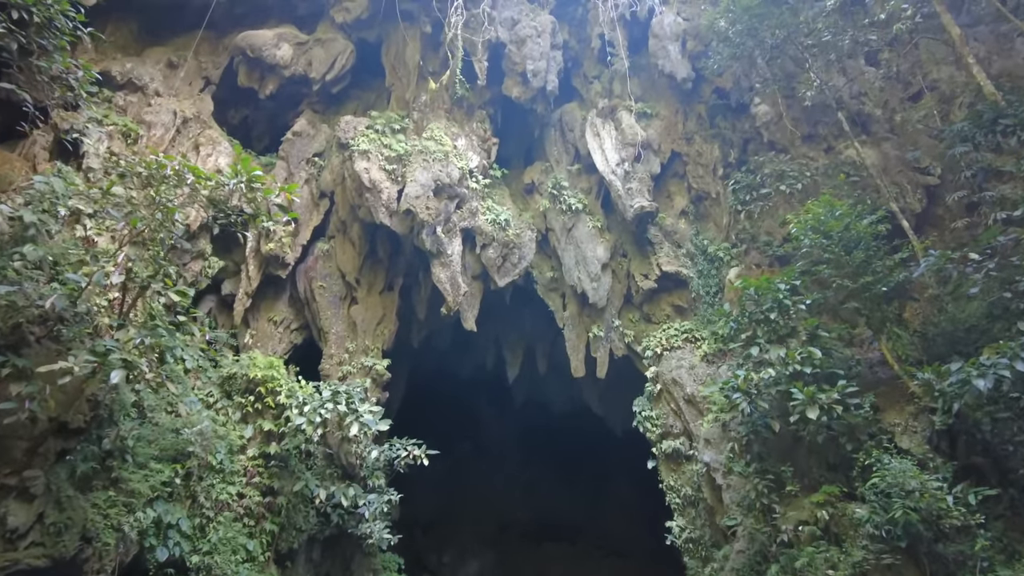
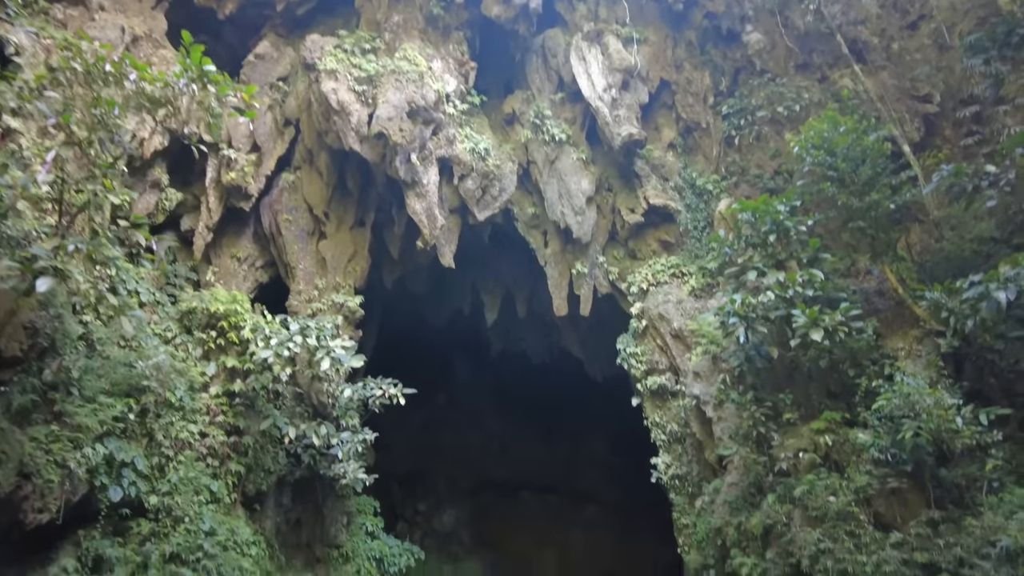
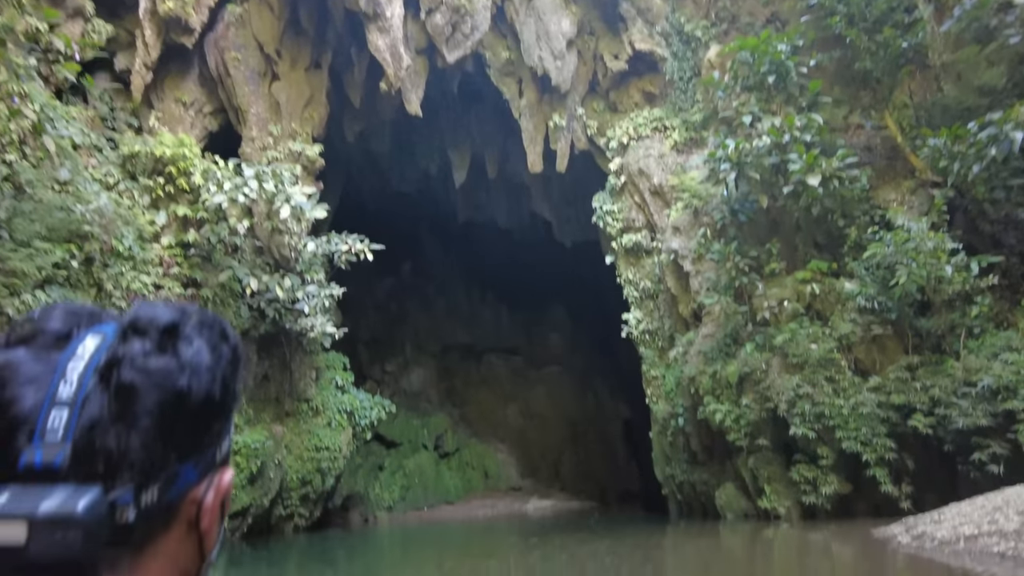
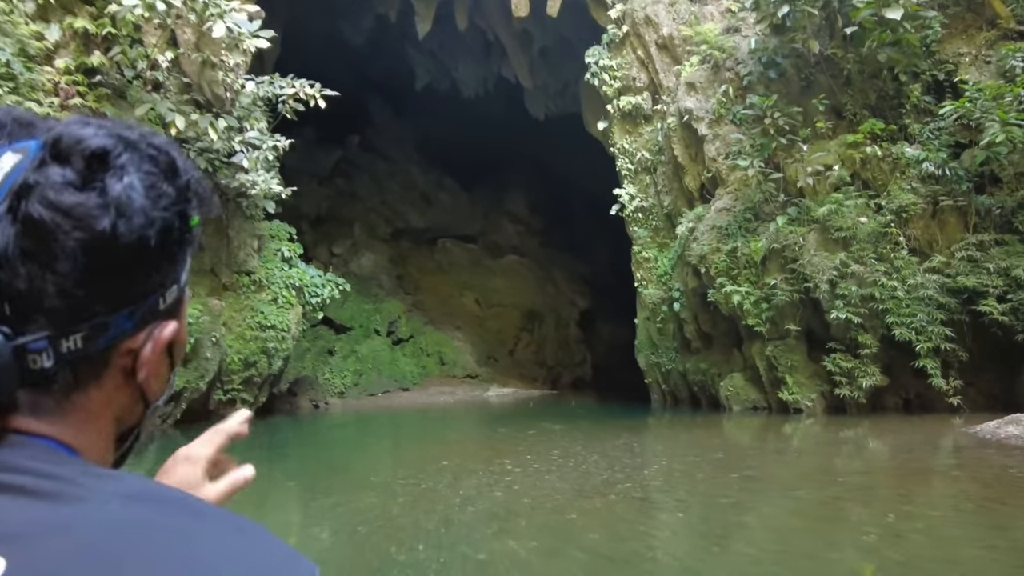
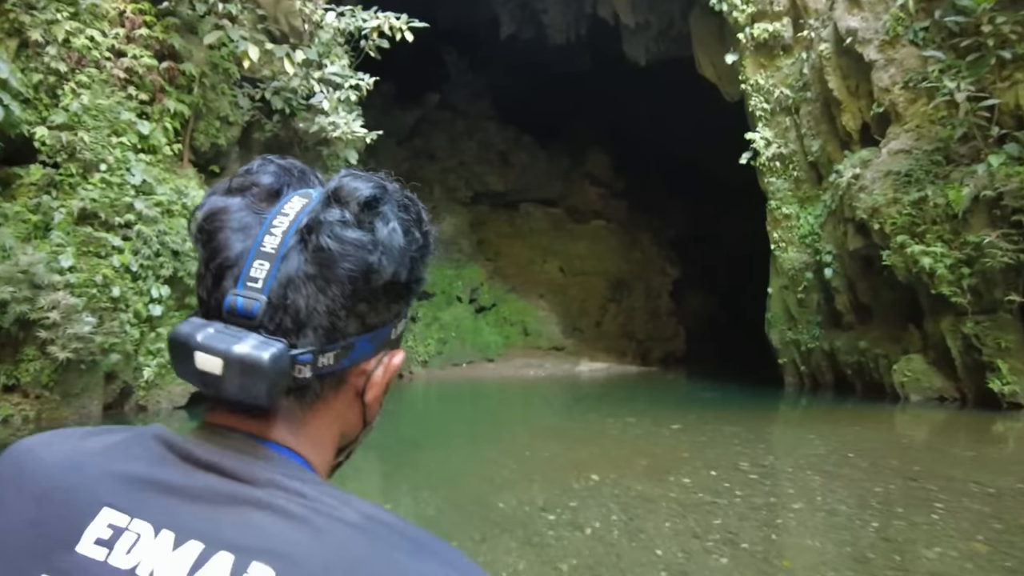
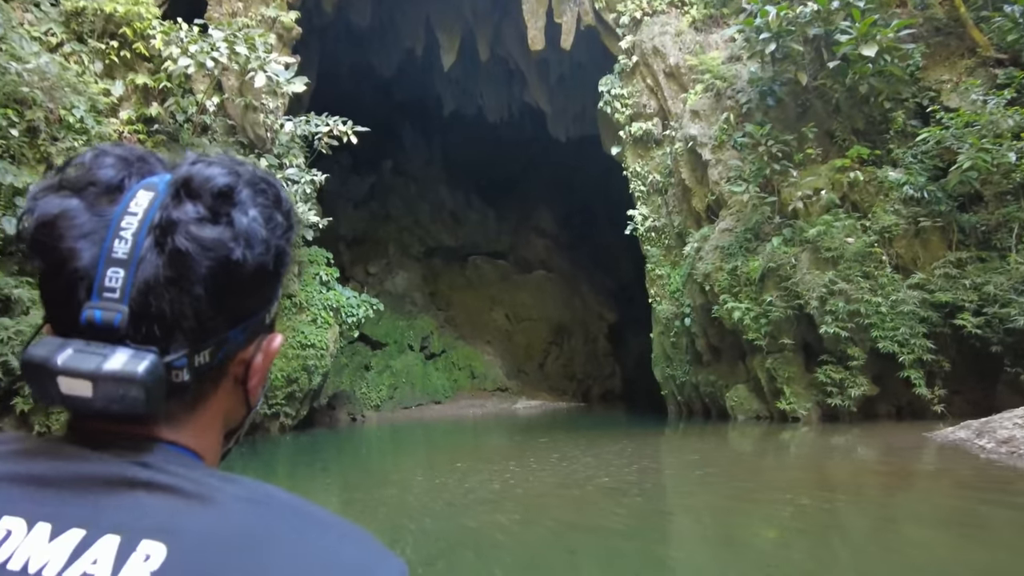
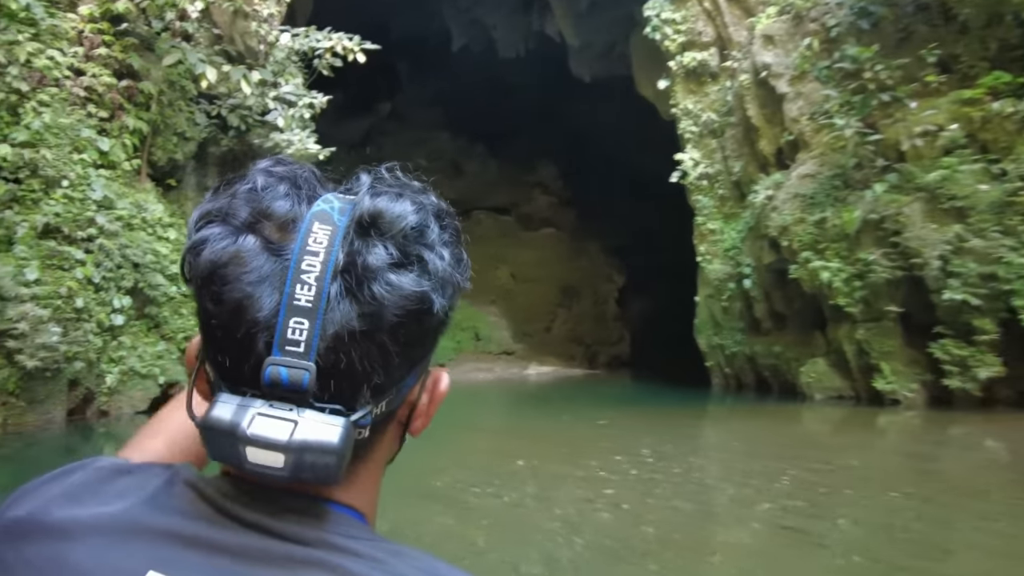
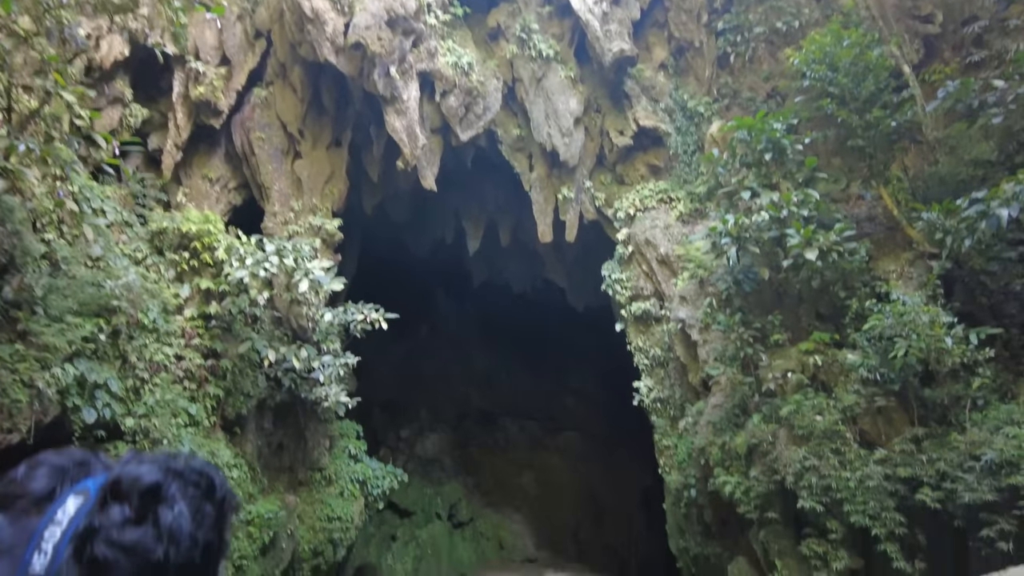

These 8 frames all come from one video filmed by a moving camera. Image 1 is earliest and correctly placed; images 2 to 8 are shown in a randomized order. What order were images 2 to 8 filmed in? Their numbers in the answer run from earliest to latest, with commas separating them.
2, 8, 3, 6, 4, 7, 5
